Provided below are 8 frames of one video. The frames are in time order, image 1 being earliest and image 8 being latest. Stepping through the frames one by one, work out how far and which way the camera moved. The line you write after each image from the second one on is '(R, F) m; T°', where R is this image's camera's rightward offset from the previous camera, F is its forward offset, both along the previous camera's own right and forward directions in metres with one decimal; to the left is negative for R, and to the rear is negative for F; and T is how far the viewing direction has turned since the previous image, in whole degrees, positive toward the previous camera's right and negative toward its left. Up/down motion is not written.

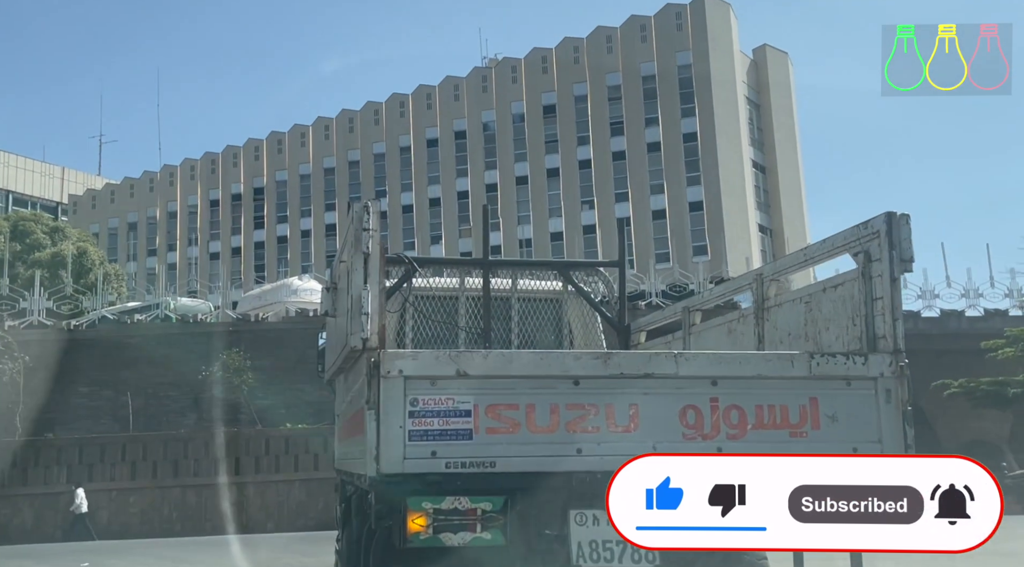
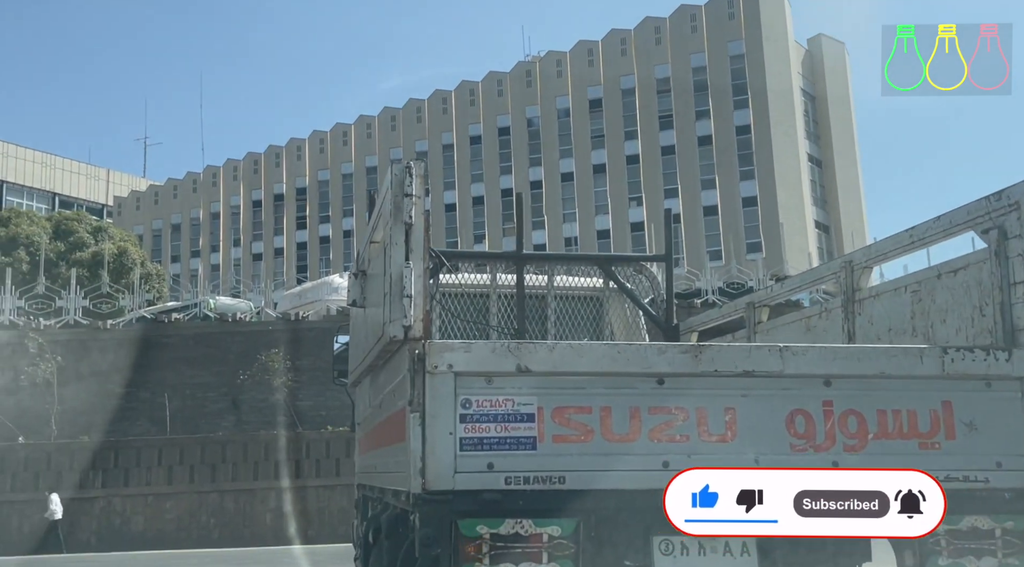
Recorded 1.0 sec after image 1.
(-0.1, +0.8) m; -2°
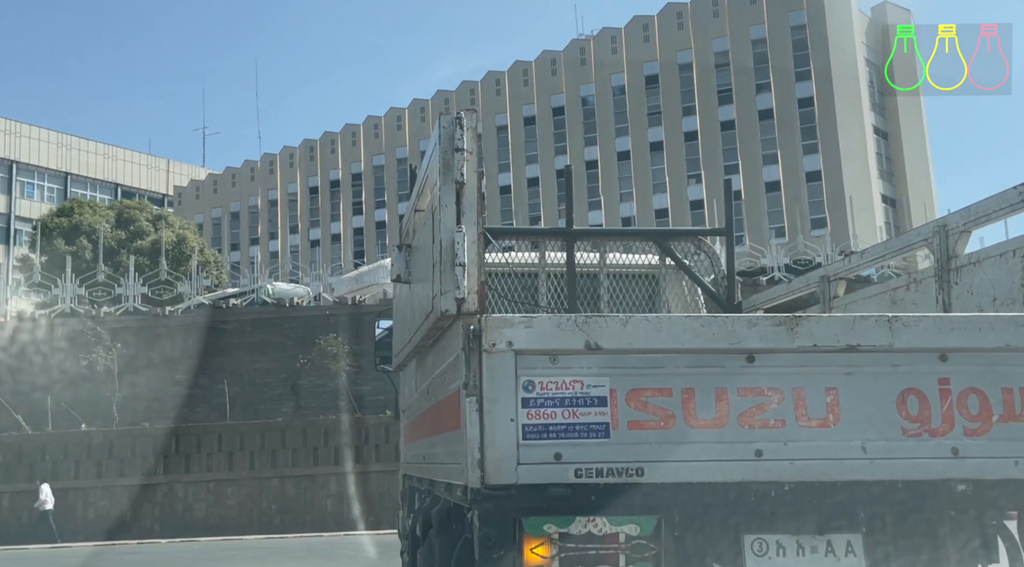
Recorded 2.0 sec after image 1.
(0.0, +0.5) m; -3°
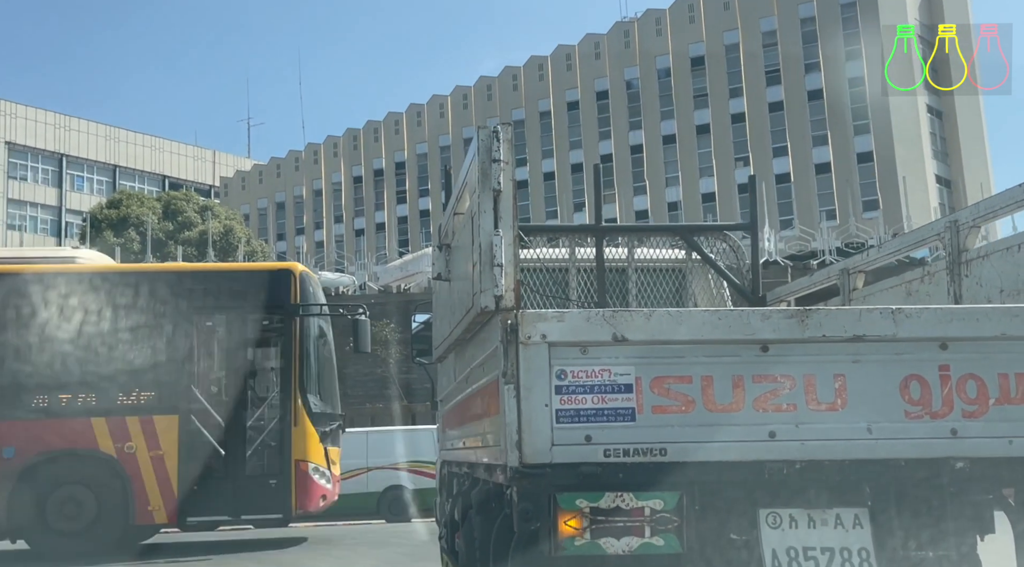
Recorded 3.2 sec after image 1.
(0.0, -0.4) m; -2°
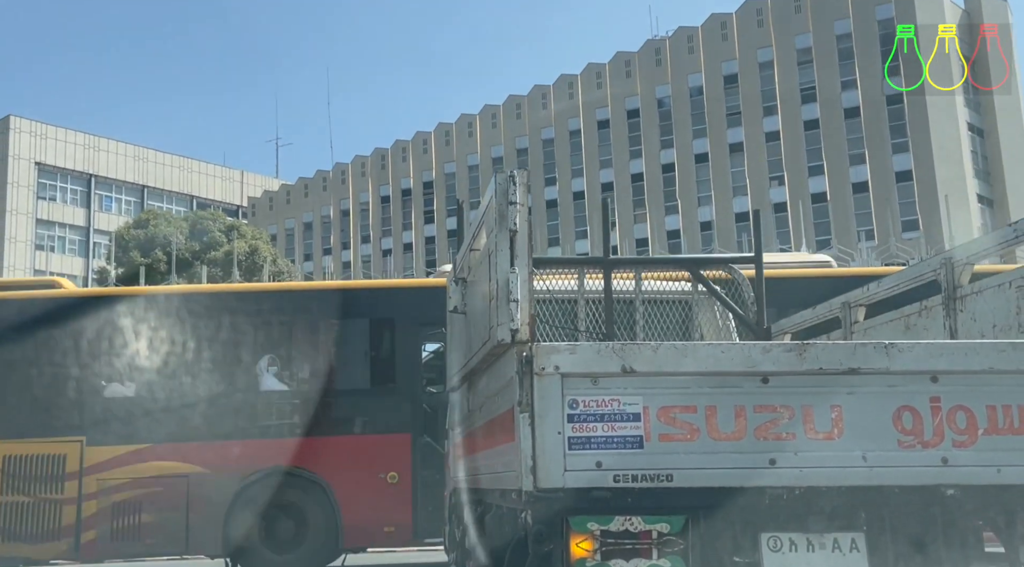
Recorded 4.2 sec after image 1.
(0.0, -0.3) m; -1°
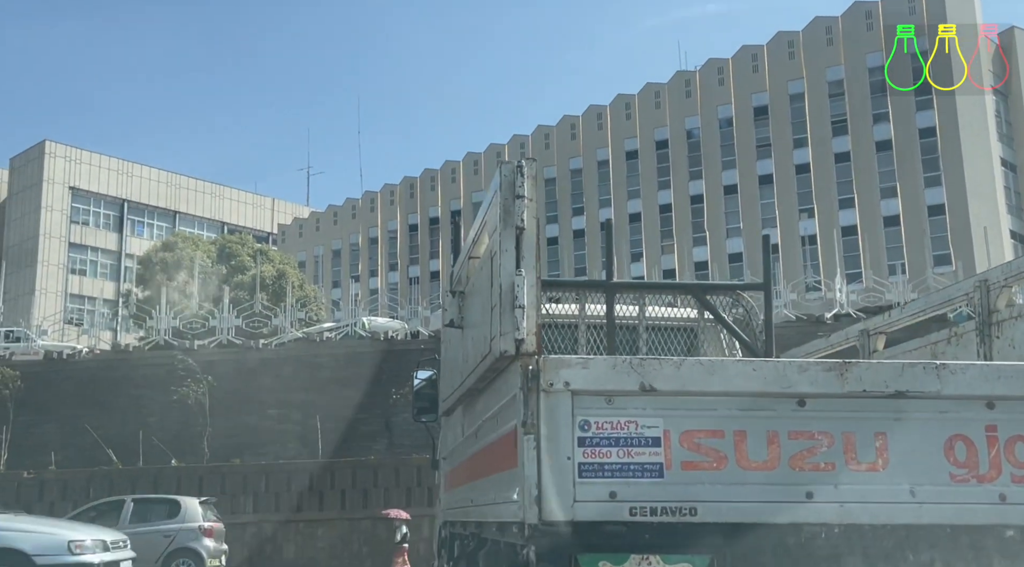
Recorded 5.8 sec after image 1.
(+0.1, +0.4) m; -1°
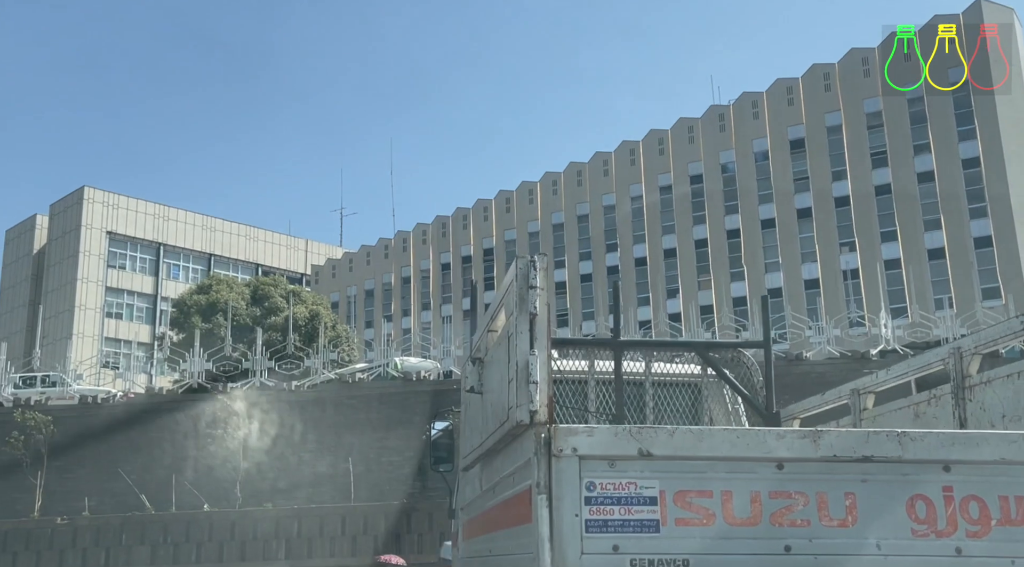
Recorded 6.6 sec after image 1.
(+0.1, -0.5) m; -2°
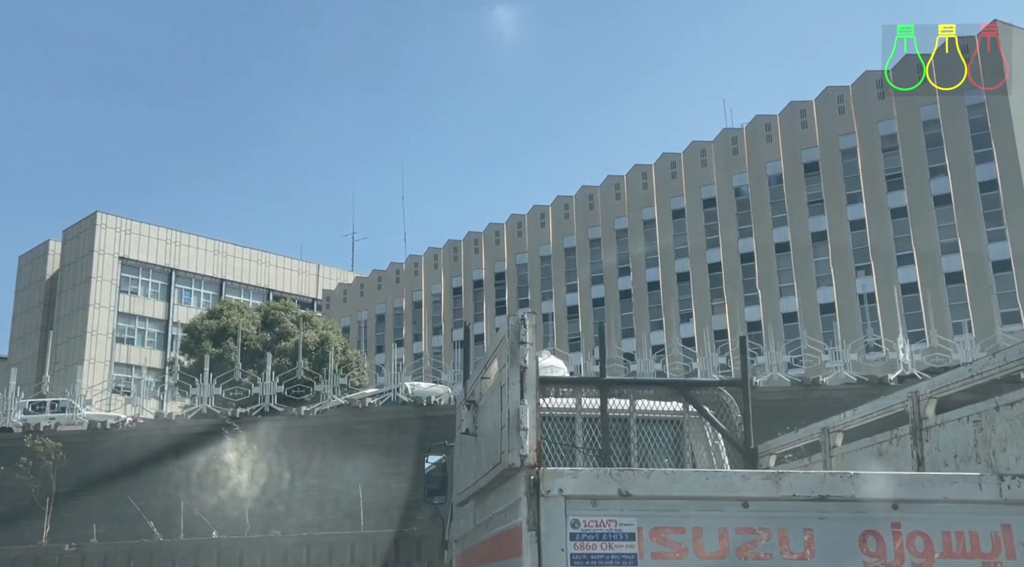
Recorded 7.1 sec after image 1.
(+0.1, -0.5) m; -1°
